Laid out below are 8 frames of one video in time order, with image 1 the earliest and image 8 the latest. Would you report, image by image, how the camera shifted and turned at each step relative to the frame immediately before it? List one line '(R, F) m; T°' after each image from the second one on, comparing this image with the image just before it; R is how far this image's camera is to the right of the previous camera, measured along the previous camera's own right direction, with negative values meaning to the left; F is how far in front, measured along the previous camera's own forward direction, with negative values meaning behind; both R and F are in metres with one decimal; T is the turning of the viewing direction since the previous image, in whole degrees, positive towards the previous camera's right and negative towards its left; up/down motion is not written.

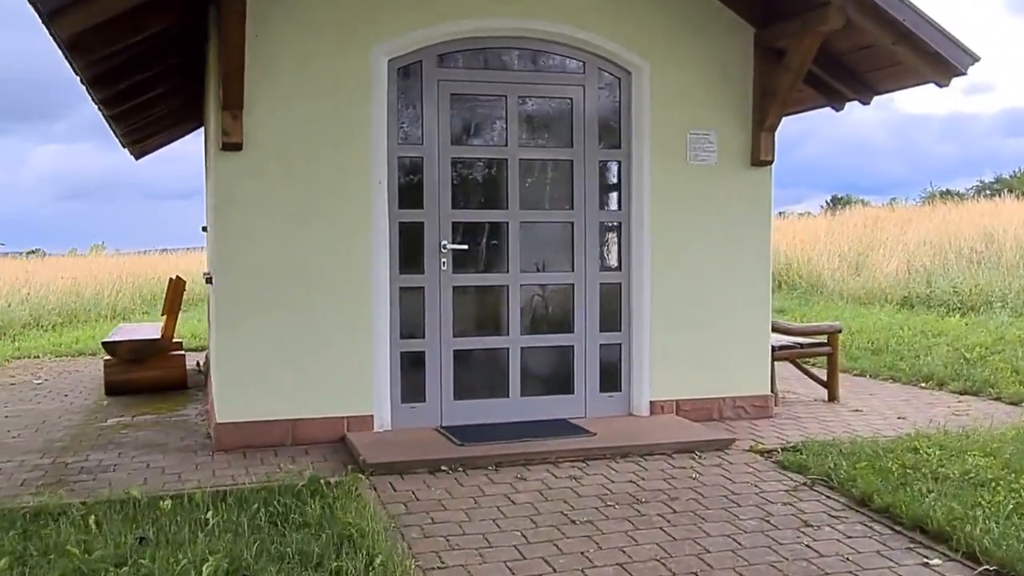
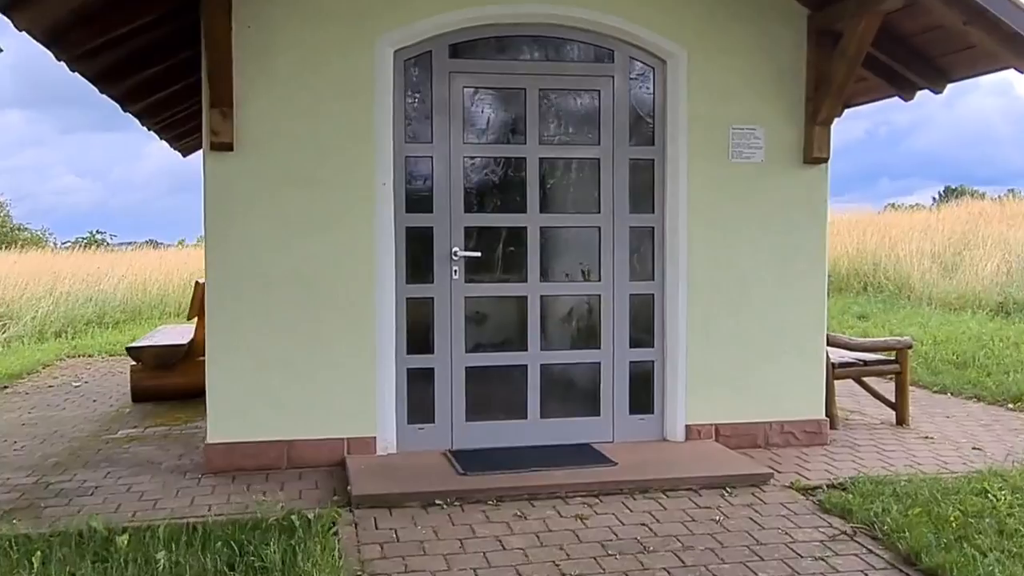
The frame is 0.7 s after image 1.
(+0.3, +0.4) m; -5°
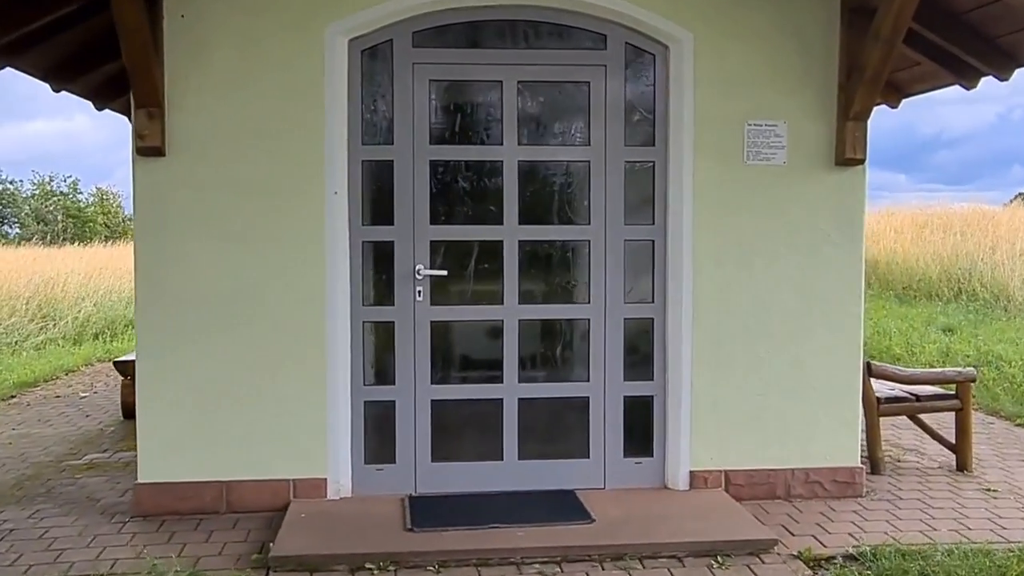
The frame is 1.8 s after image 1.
(+0.5, +0.6) m; -6°
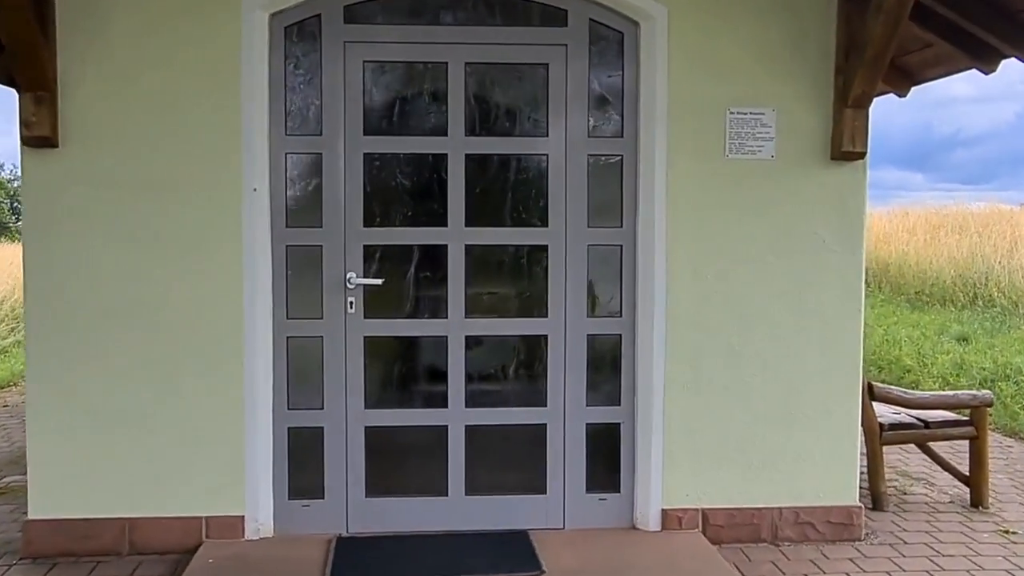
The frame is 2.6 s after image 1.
(+0.2, +0.5) m; -1°
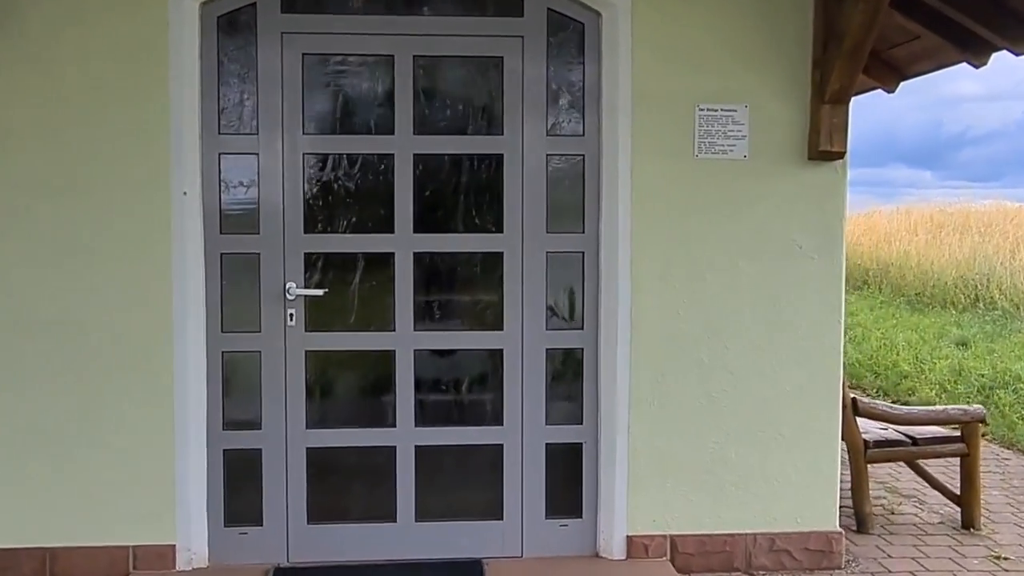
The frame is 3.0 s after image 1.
(+0.2, +0.2) m; 0°
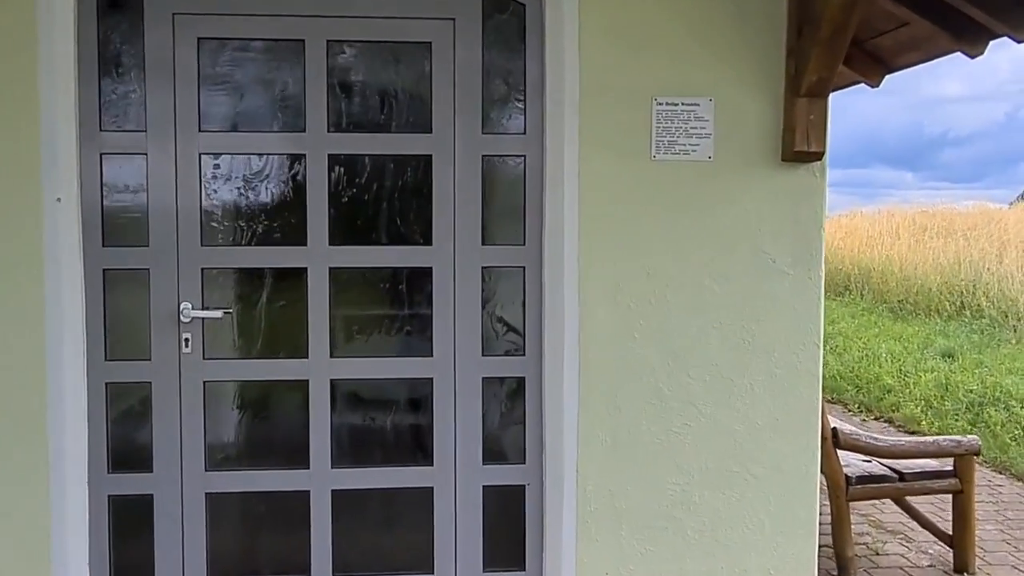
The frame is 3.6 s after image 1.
(+0.1, +0.4) m; +1°
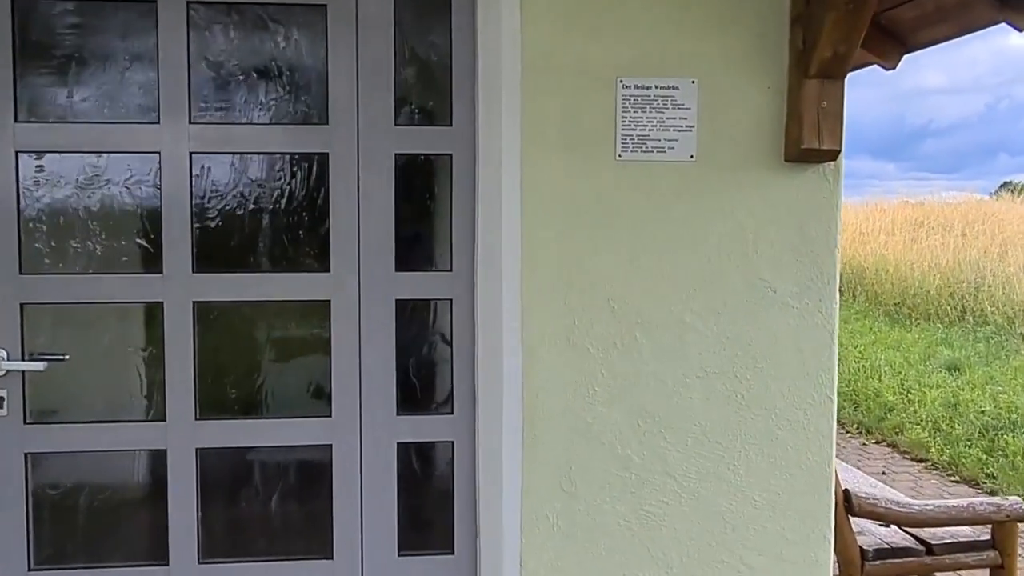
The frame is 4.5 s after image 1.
(+0.1, +0.6) m; +1°
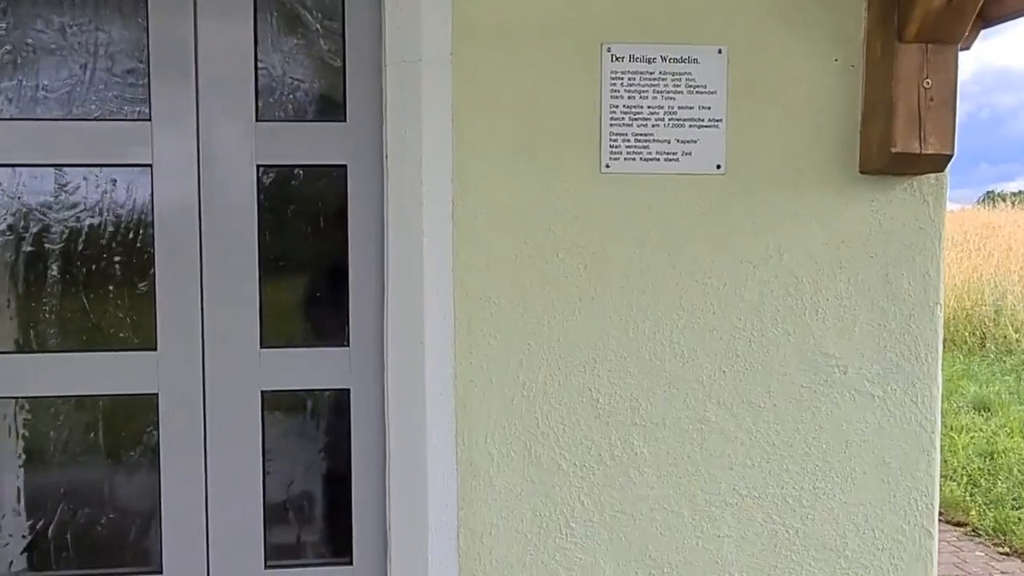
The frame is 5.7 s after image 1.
(+0.1, +0.7) m; +1°
